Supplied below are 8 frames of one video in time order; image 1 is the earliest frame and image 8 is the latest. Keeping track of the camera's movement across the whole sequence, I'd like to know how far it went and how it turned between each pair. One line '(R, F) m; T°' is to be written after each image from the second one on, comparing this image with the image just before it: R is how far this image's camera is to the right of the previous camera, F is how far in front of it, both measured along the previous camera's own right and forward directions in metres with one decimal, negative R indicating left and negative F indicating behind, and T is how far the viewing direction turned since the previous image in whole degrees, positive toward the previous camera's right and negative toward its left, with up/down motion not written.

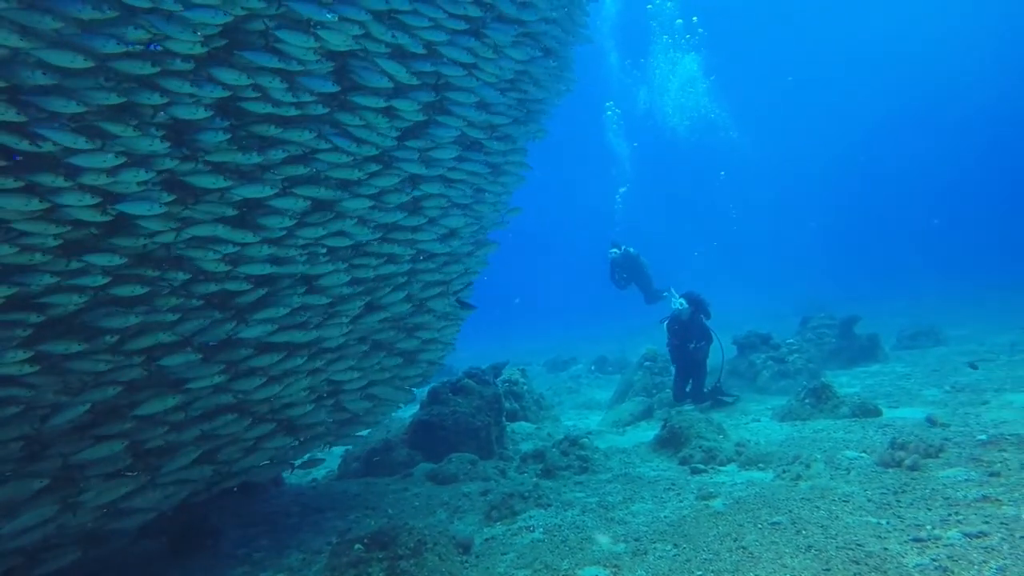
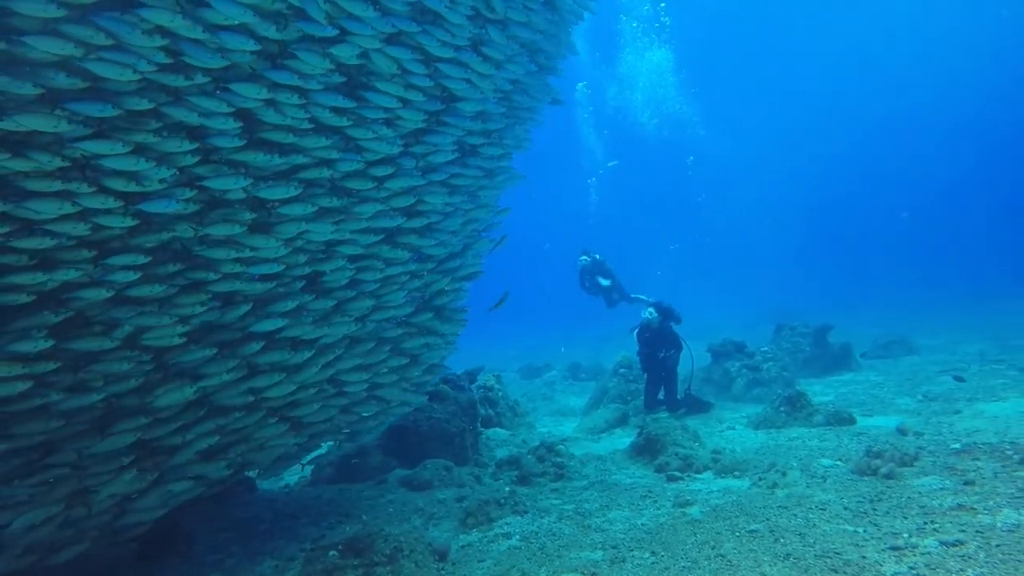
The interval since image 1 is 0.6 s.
(0.0, 0.0) m; +2°
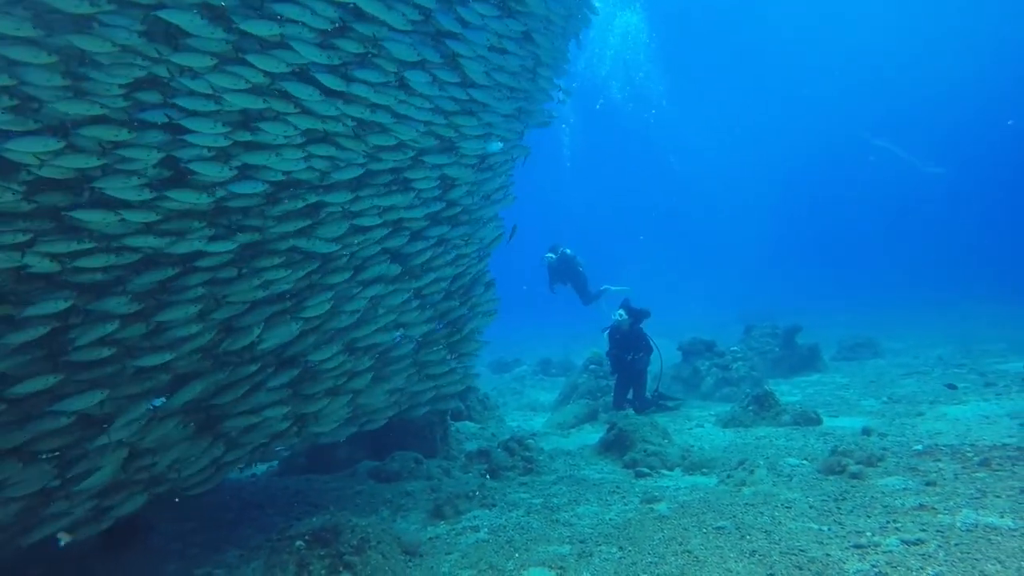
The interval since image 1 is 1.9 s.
(0.0, 0.0) m; +2°
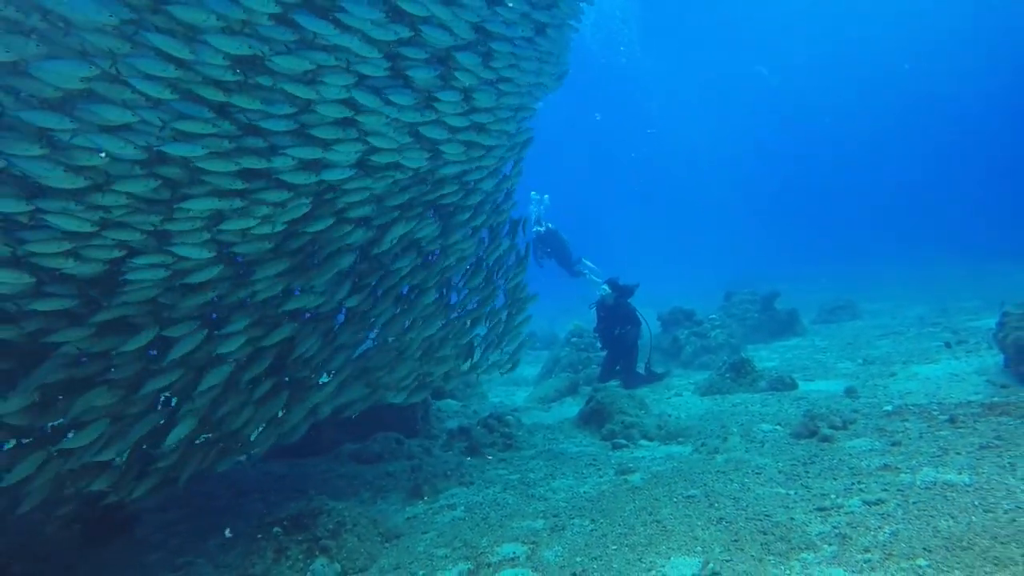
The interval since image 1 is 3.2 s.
(+0.1, 0.0) m; 0°
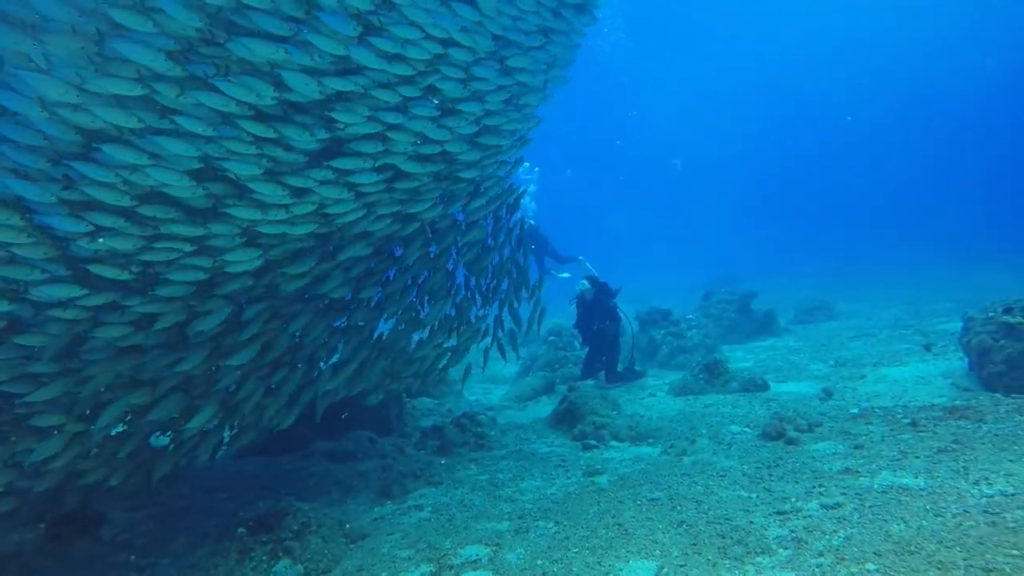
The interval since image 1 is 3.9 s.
(+0.1, 0.0) m; +1°
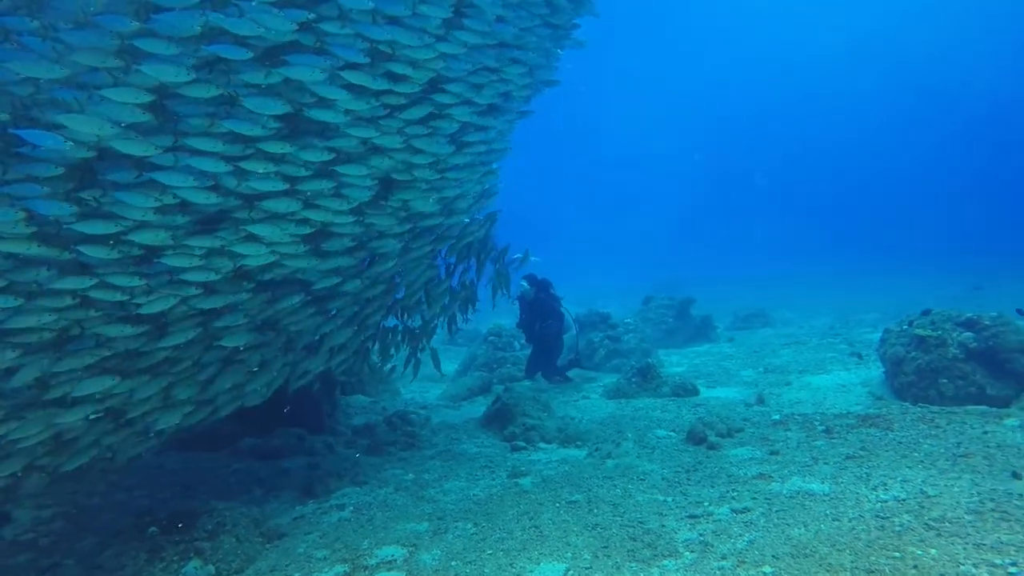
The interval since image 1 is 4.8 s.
(-1.5, -2.6) m; 0°
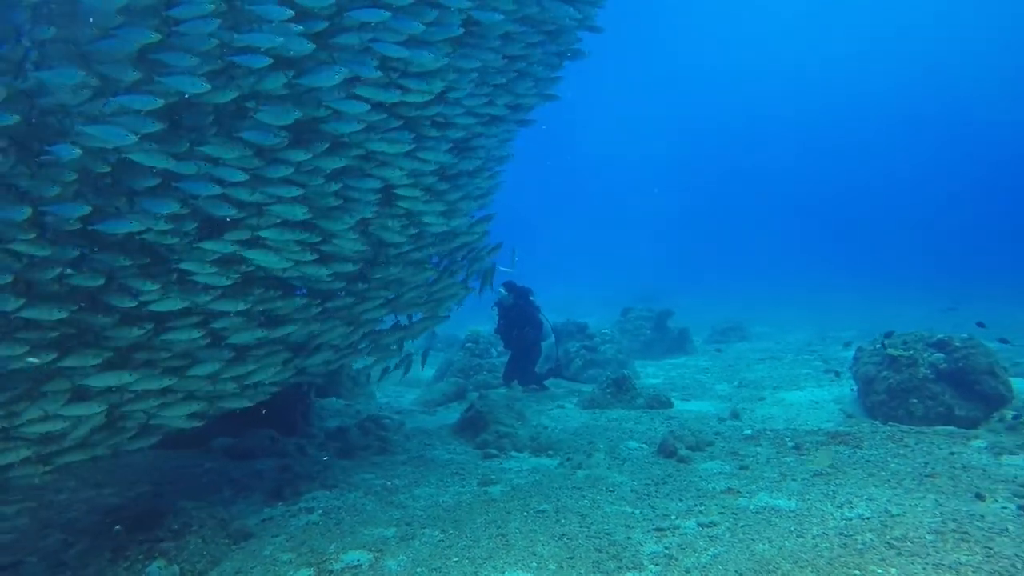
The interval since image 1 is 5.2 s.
(+0.1, 0.0) m; +1°
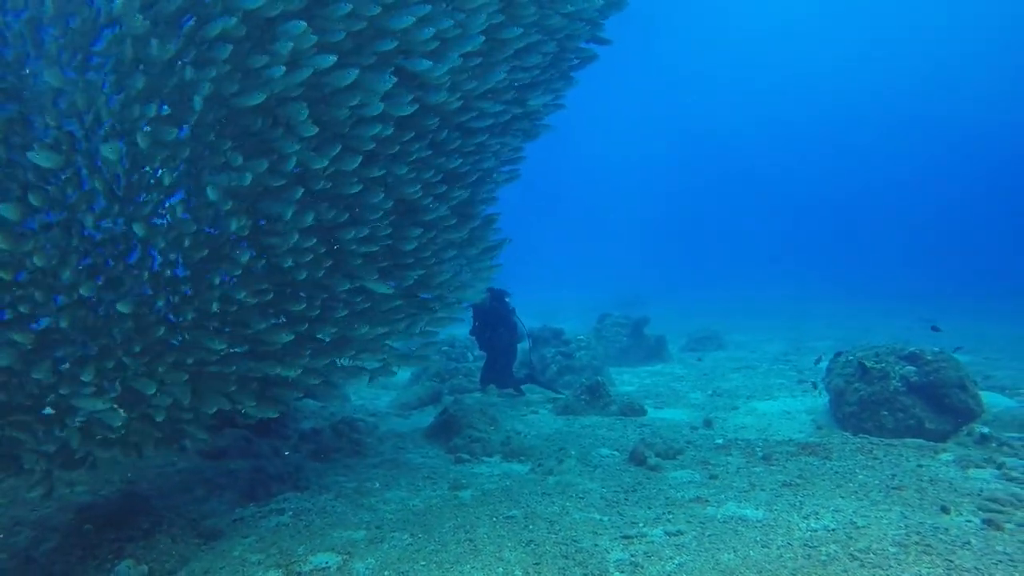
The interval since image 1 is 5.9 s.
(+0.1, 0.0) m; +1°
